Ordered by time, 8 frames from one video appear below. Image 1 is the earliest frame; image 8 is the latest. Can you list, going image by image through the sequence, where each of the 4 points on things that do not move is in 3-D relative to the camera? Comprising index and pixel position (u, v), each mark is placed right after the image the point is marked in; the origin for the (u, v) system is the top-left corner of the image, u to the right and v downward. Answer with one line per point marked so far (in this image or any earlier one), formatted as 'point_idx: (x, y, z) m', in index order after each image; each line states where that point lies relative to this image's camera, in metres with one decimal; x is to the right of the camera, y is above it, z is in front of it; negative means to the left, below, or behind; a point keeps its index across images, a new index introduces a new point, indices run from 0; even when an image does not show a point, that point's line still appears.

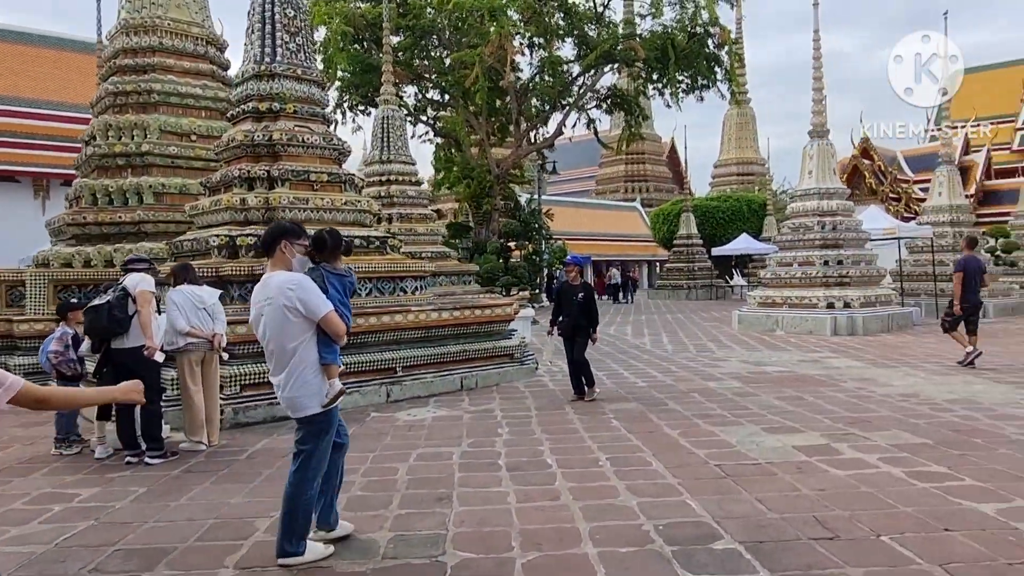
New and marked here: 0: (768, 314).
0: (+4.2, -0.4, +11.5) m
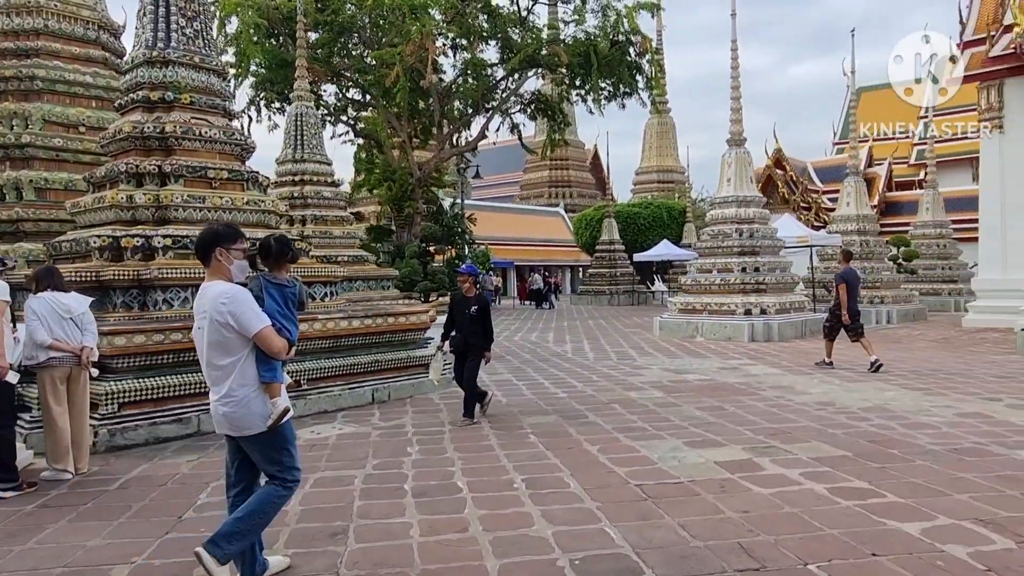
0: (+2.9, -0.5, +11.6) m
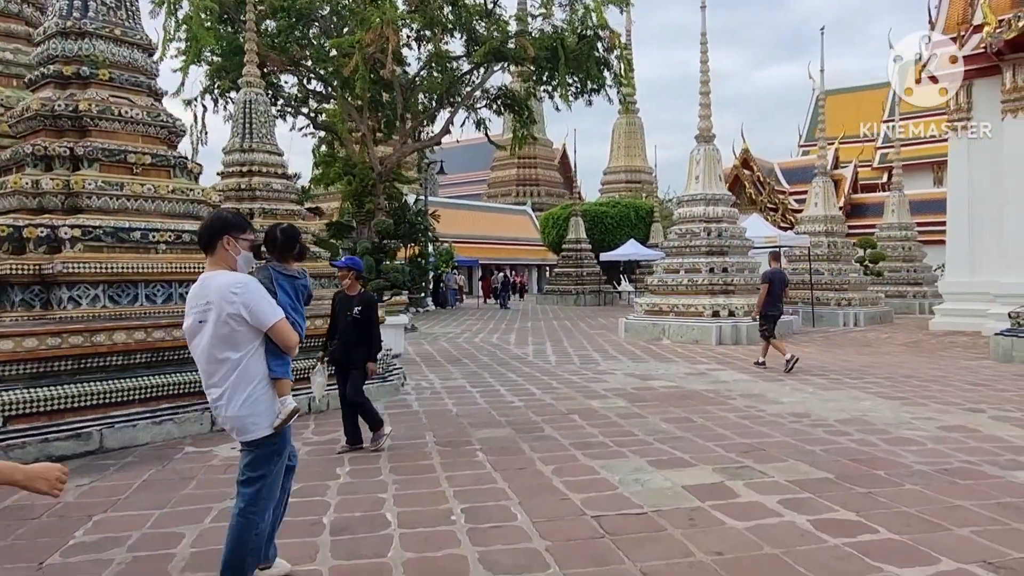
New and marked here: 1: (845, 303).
0: (+2.2, -0.5, +11.2) m
1: (+6.6, -0.3, +14.0) m
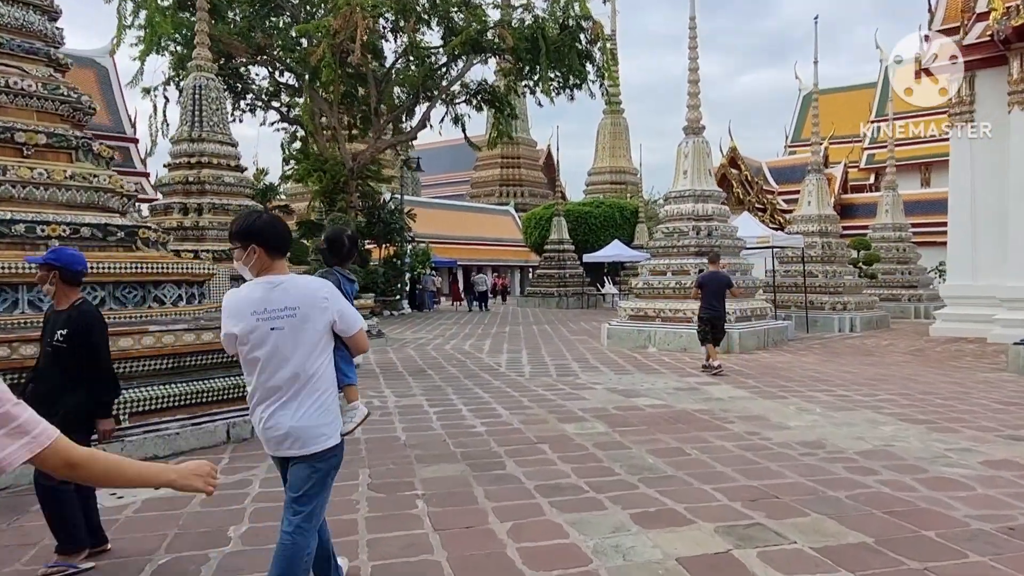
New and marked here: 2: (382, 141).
0: (+1.9, -0.6, +10.3) m
1: (+6.1, -0.4, +13.3) m
2: (-3.7, +4.1, +20.0) m
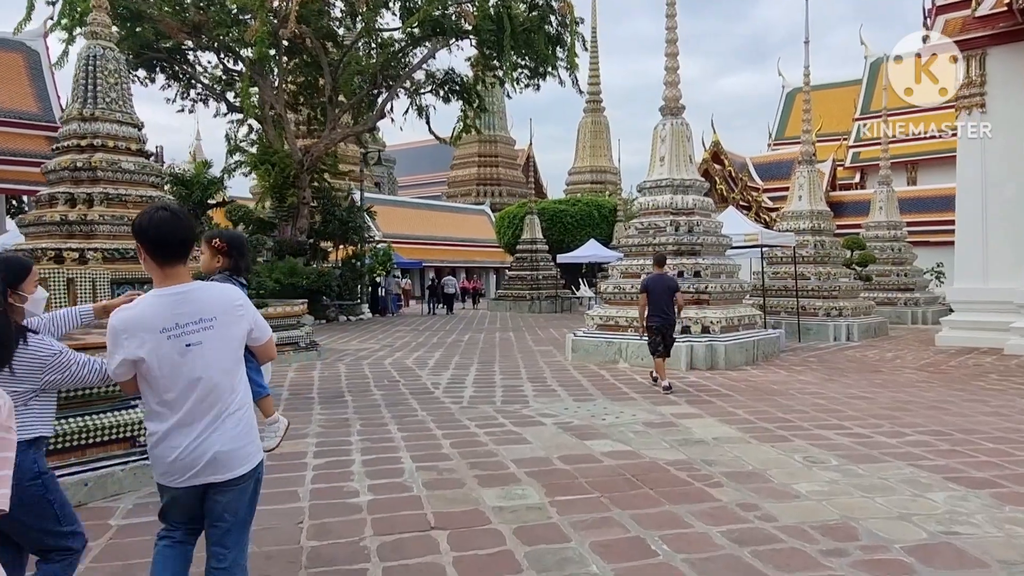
0: (+1.2, -0.6, +8.8) m
1: (+5.4, -0.4, +11.9) m
2: (-4.6, +4.0, +18.4) m
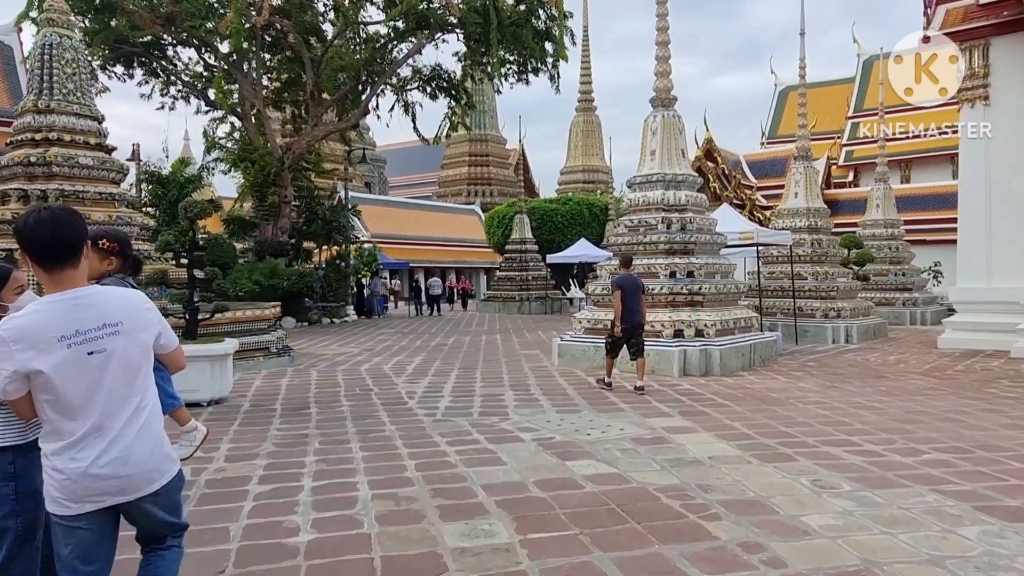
0: (+1.0, -0.7, +8.3) m
1: (+5.2, -0.4, +11.5) m
2: (-4.9, +4.0, +17.9) m
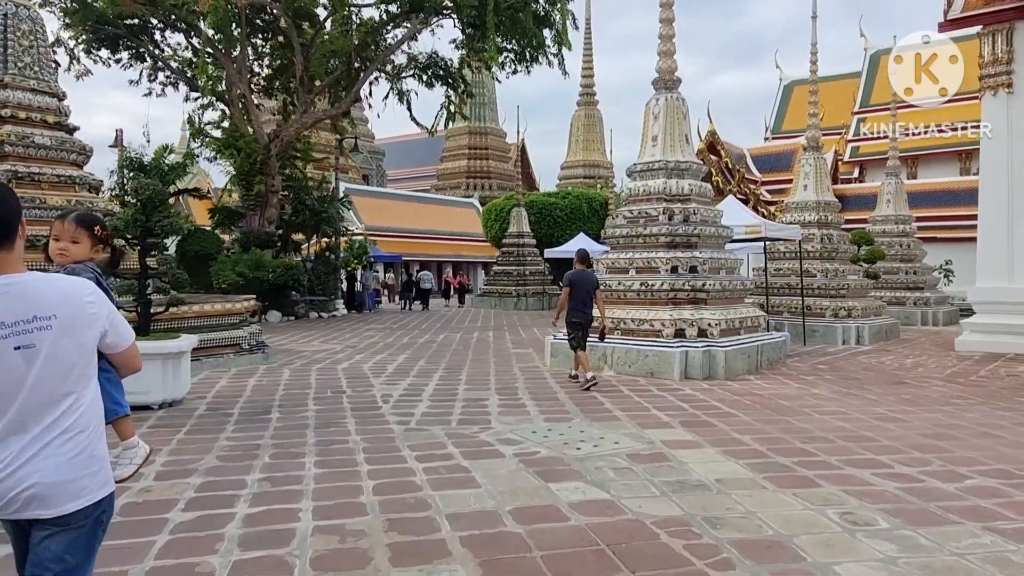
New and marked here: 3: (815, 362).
0: (+0.9, -0.6, +7.7) m
1: (+5.1, -0.4, +10.8) m
2: (-4.9, +4.2, +17.3) m
3: (+3.6, -0.9, +8.5) m
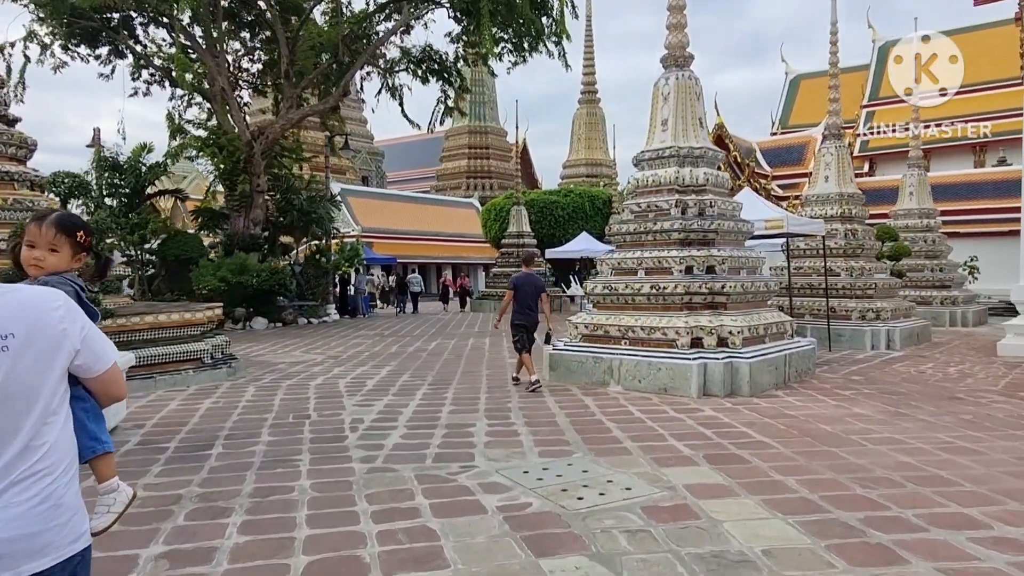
0: (+0.8, -0.6, +6.8) m
1: (+5.0, -0.4, +9.9) m
2: (-5.0, +4.1, +16.4) m
3: (+3.6, -0.9, +7.6) m
